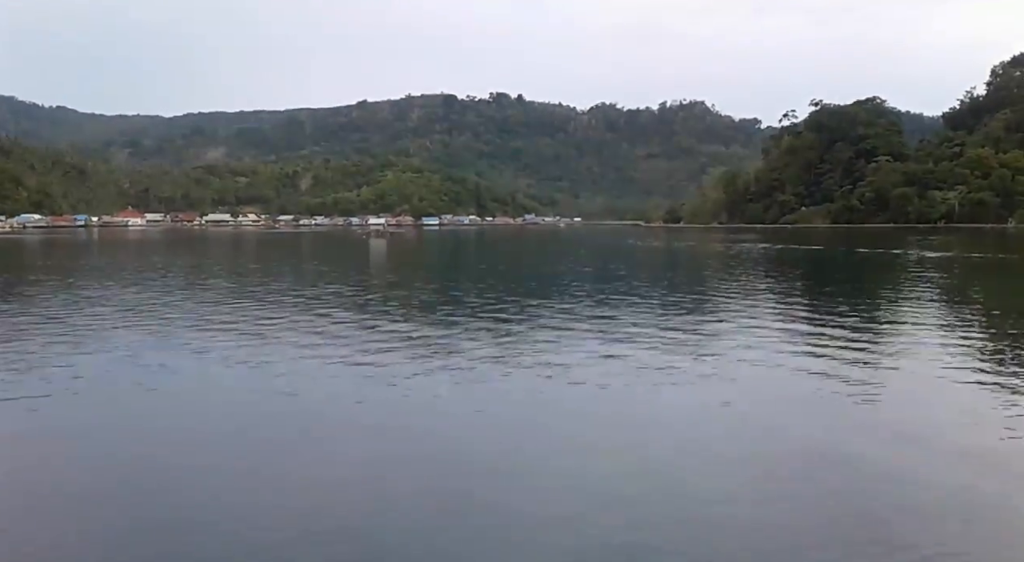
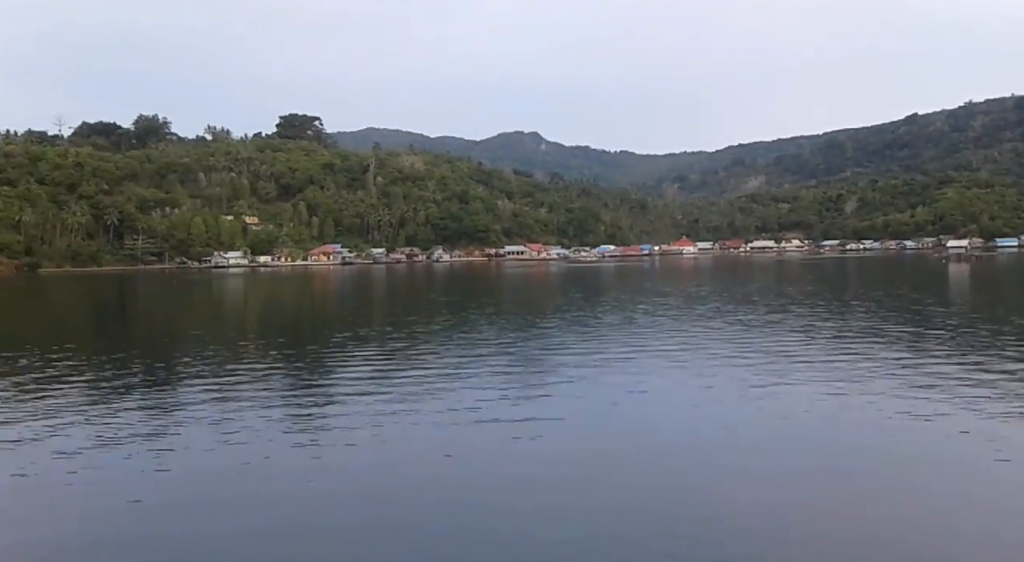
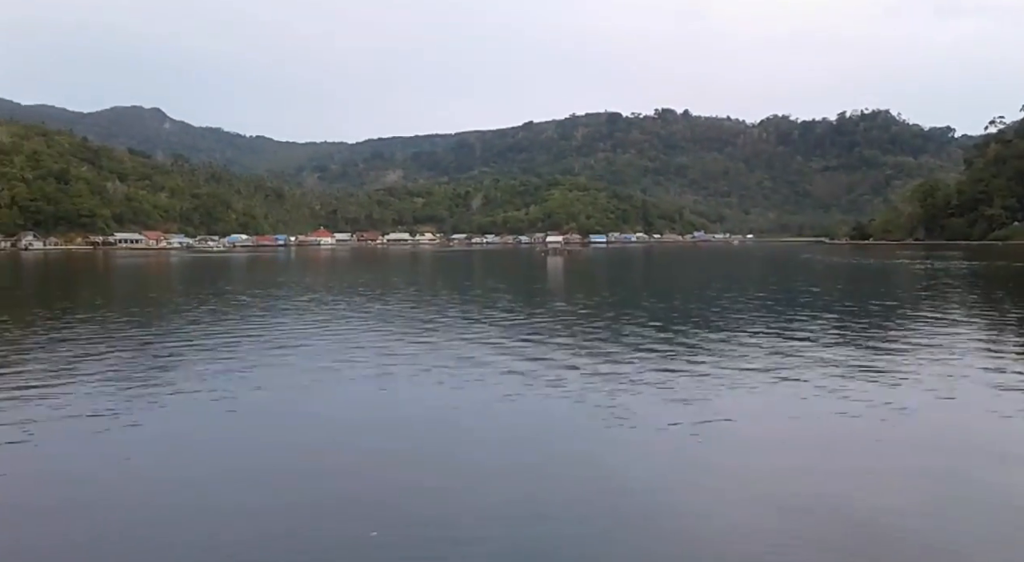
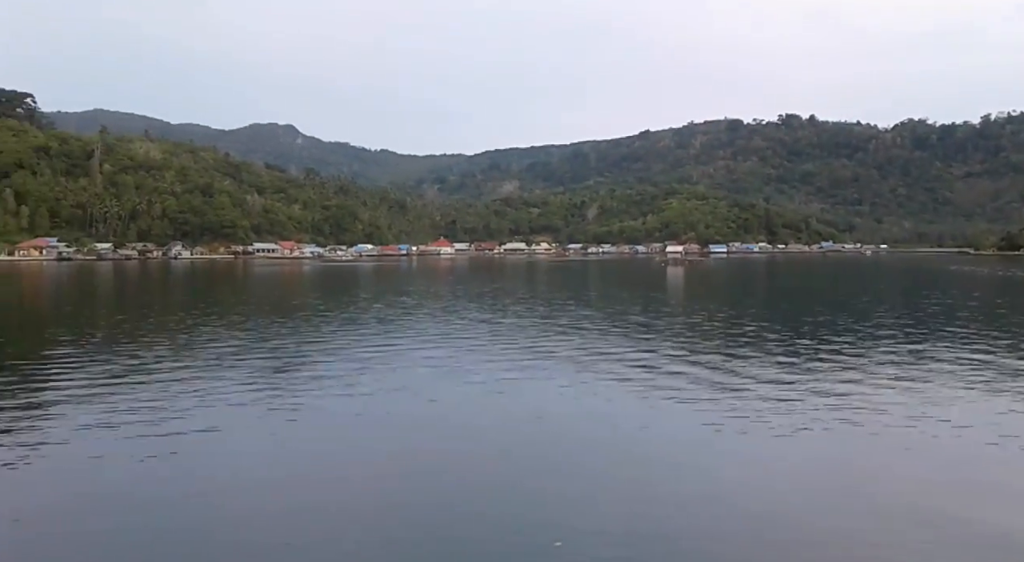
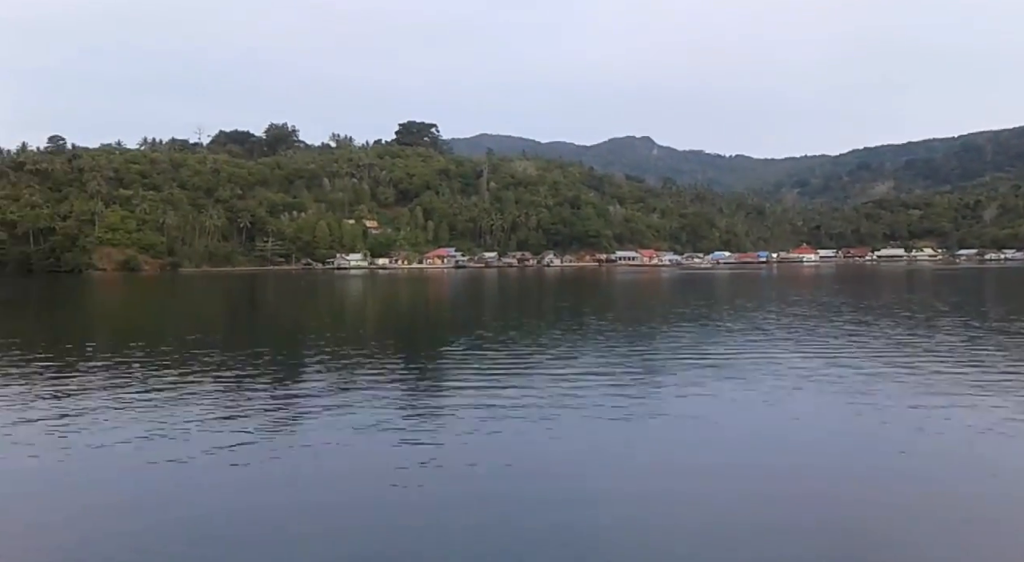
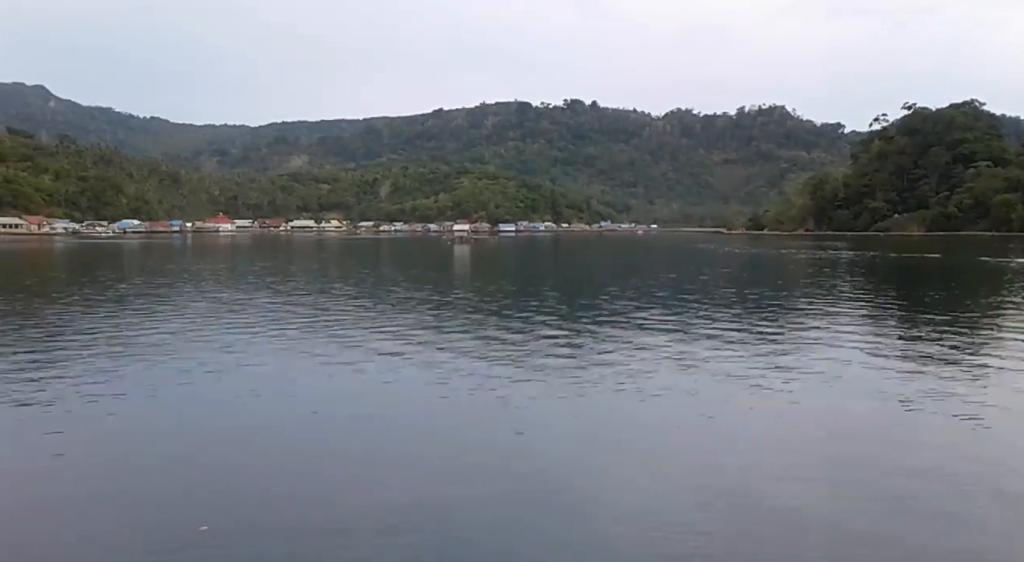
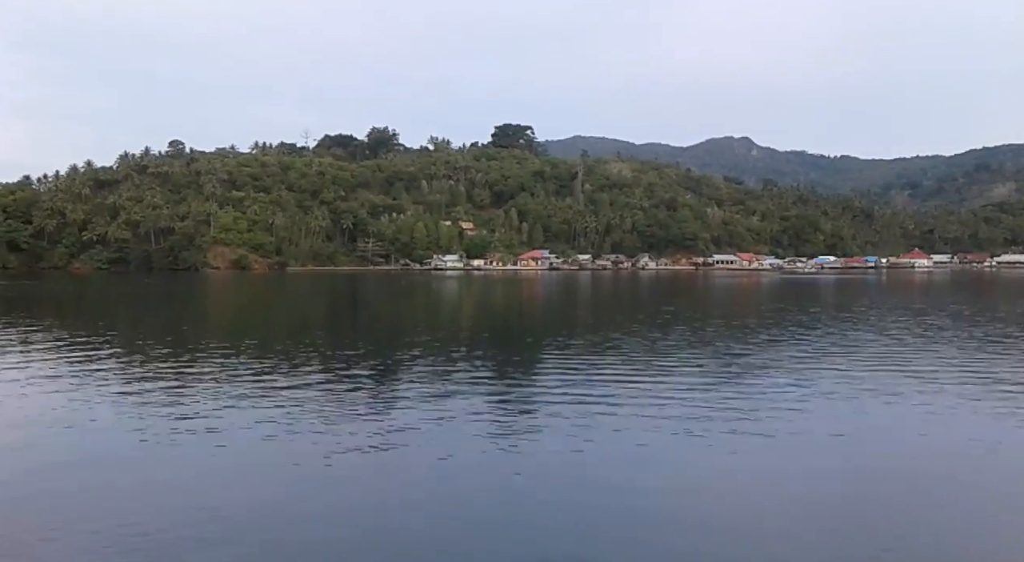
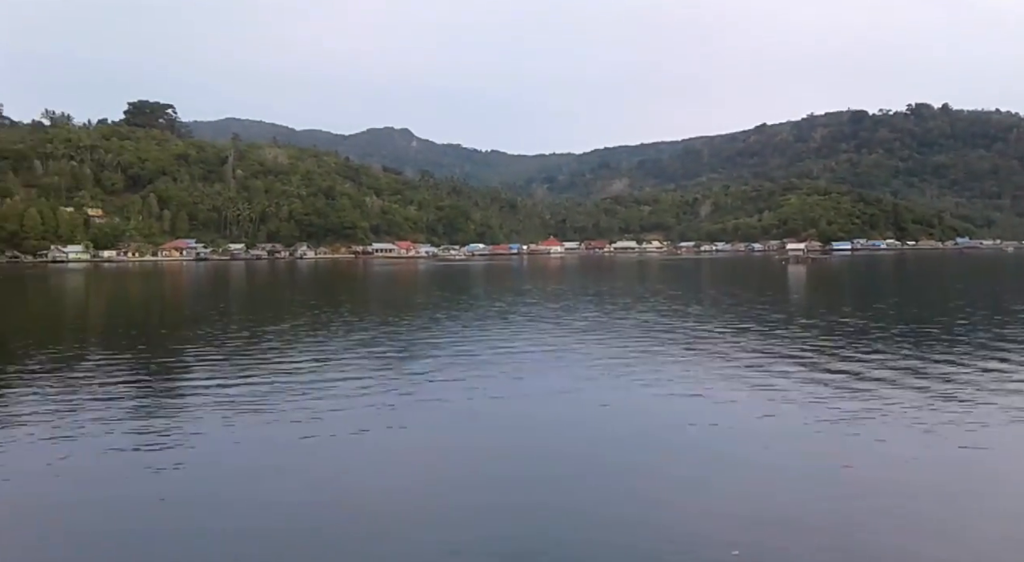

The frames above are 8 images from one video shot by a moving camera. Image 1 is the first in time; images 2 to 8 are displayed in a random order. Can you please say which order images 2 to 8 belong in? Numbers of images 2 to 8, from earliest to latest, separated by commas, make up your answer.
6, 3, 4, 8, 2, 5, 7
